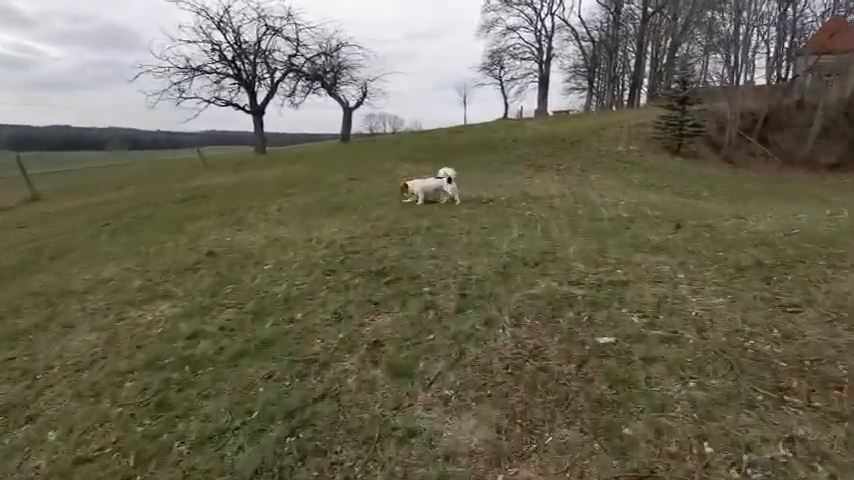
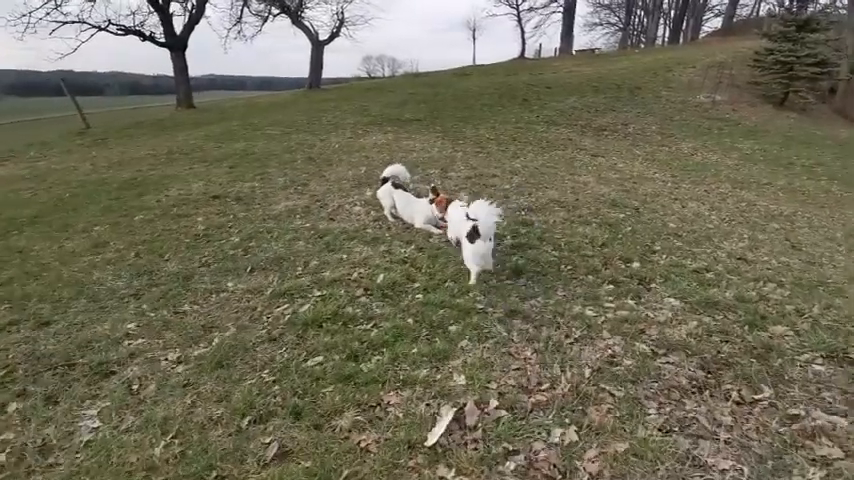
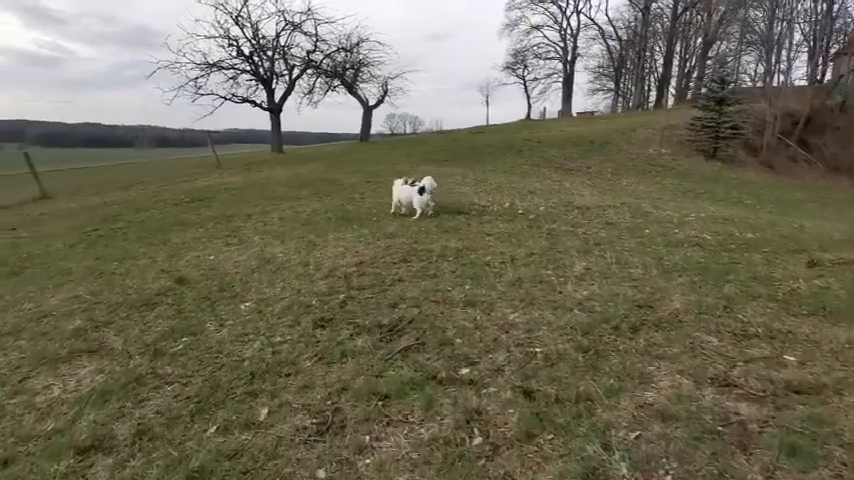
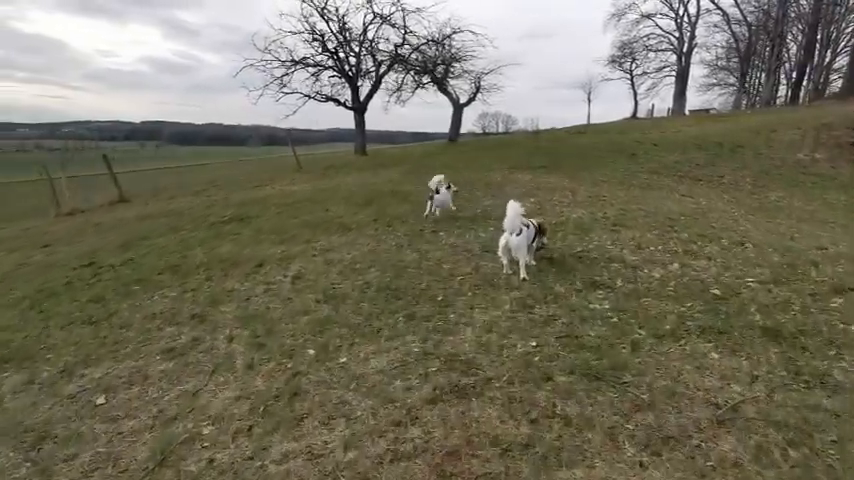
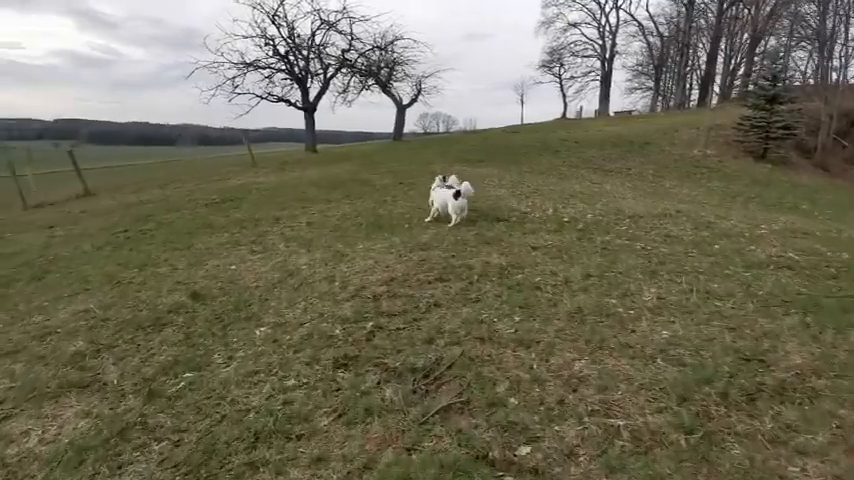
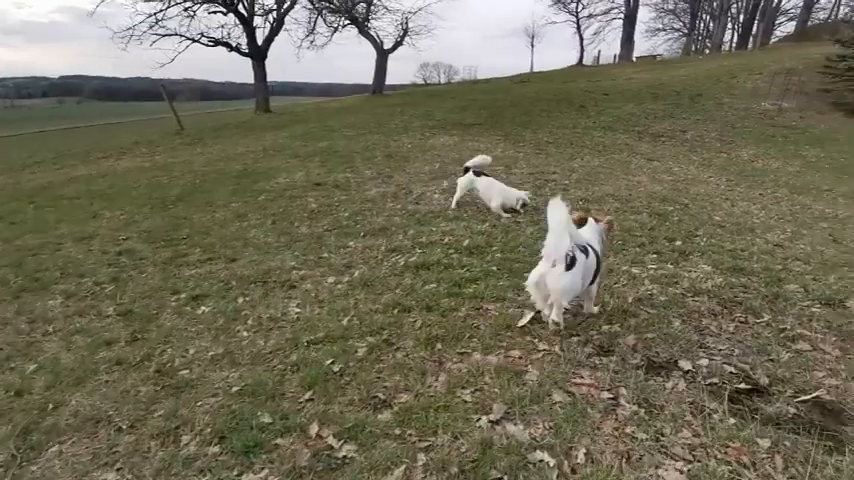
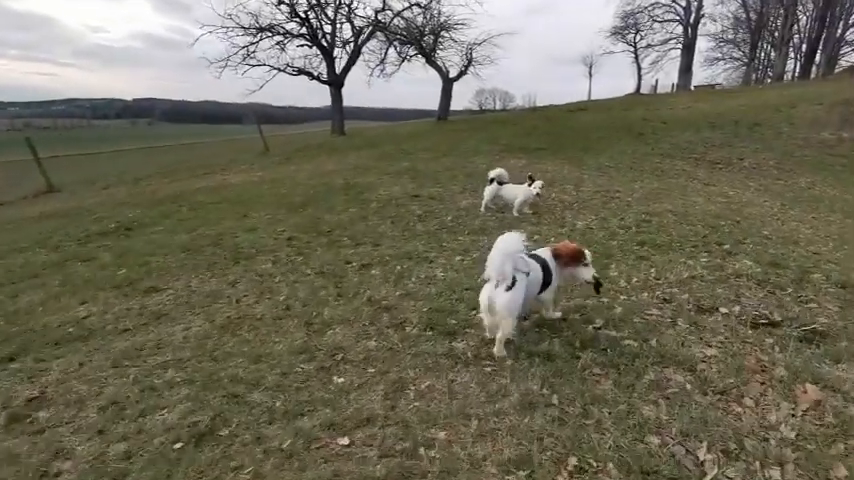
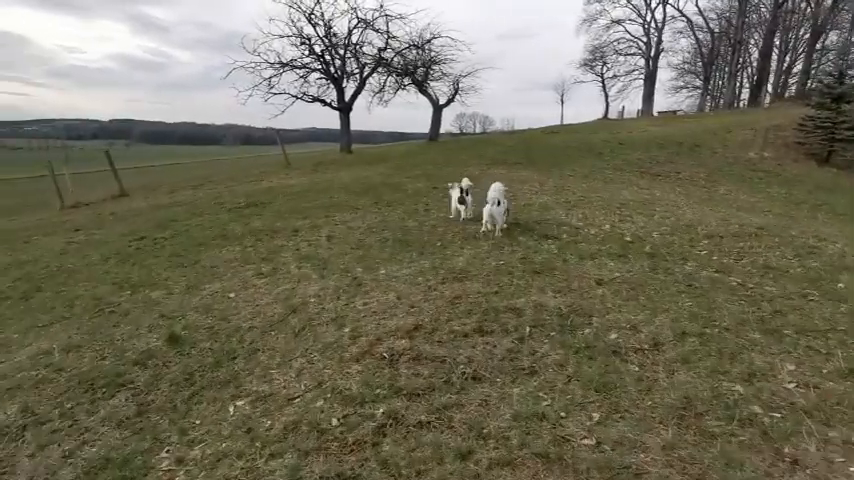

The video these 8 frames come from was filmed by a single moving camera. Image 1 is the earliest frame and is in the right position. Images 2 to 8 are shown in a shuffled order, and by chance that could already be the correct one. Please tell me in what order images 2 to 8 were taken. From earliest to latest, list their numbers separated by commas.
3, 5, 8, 4, 7, 6, 2
